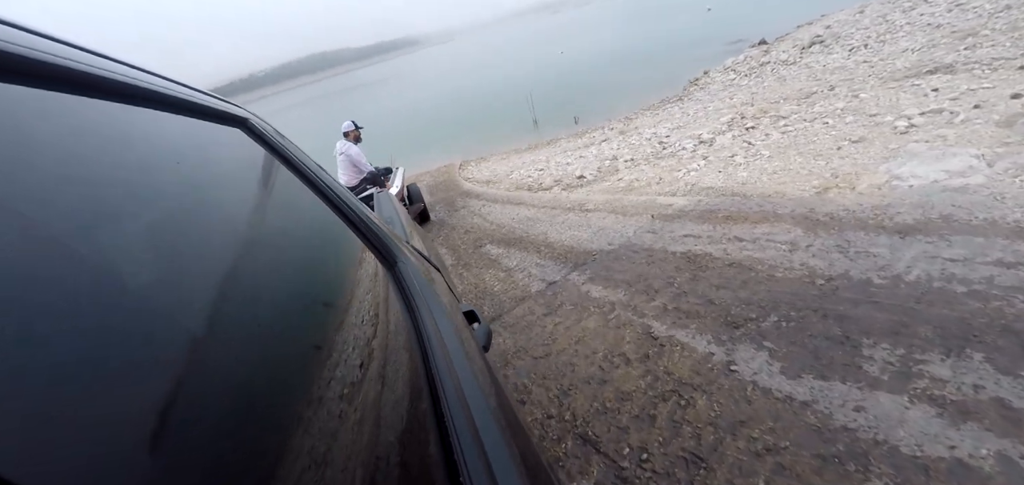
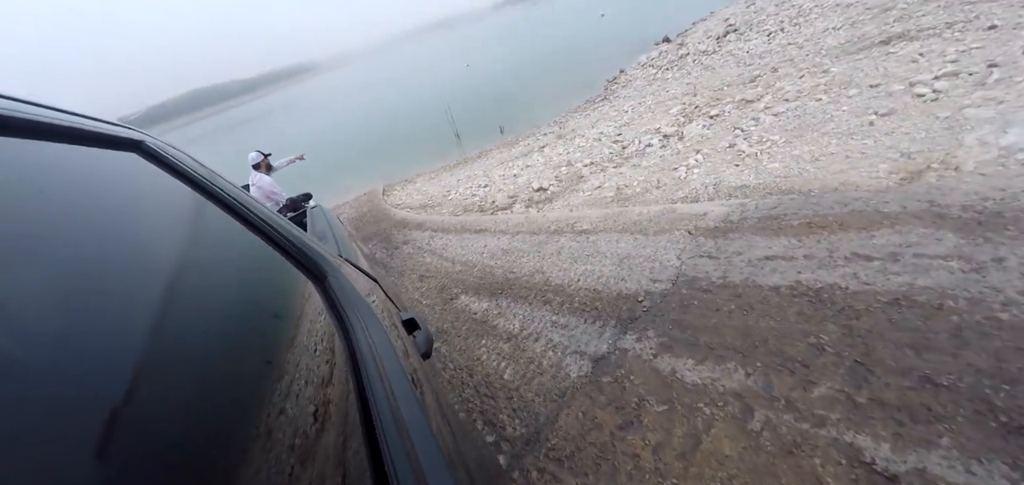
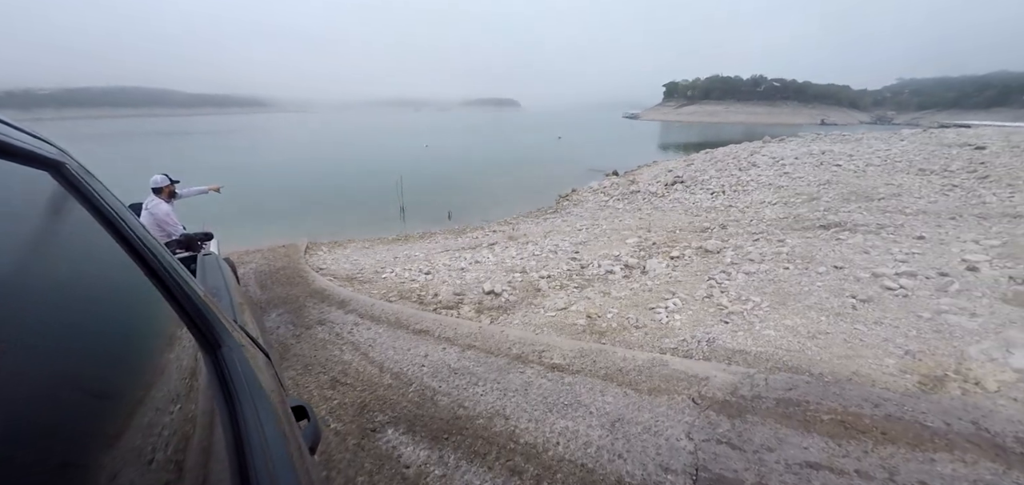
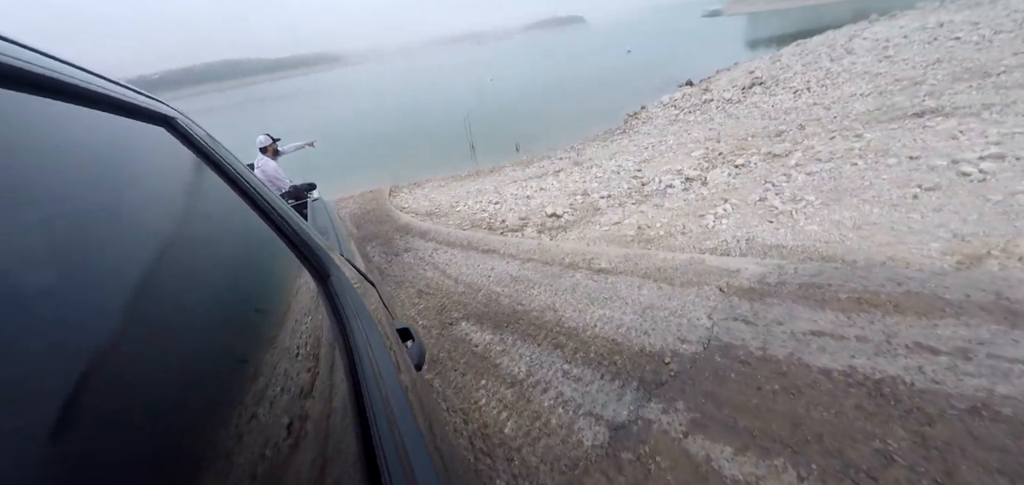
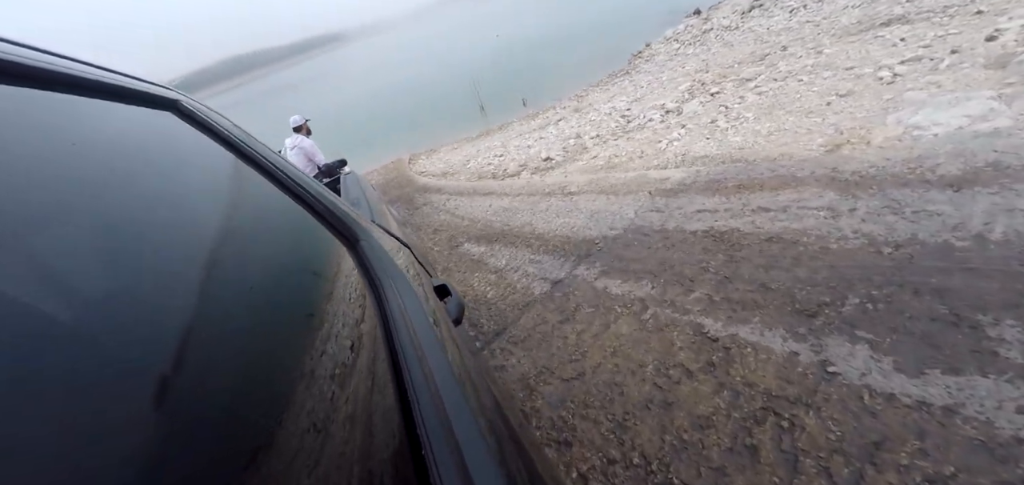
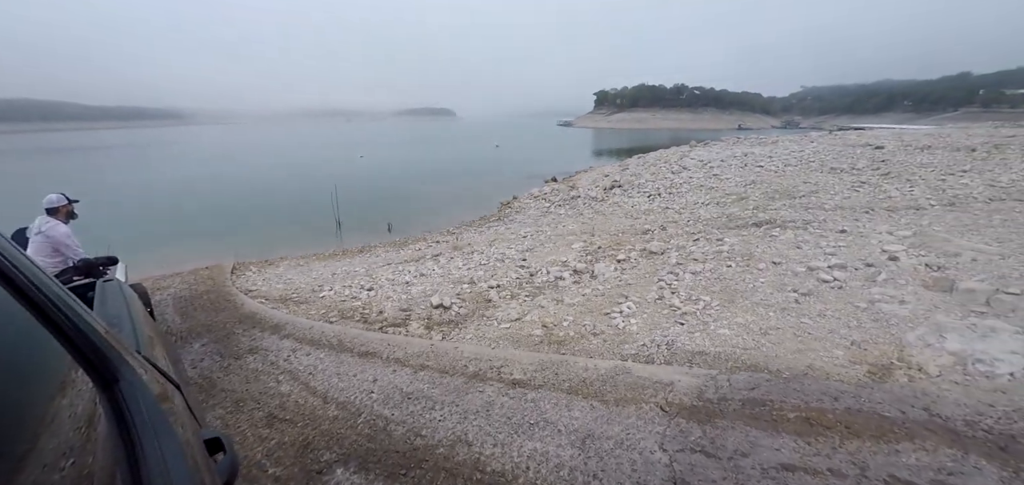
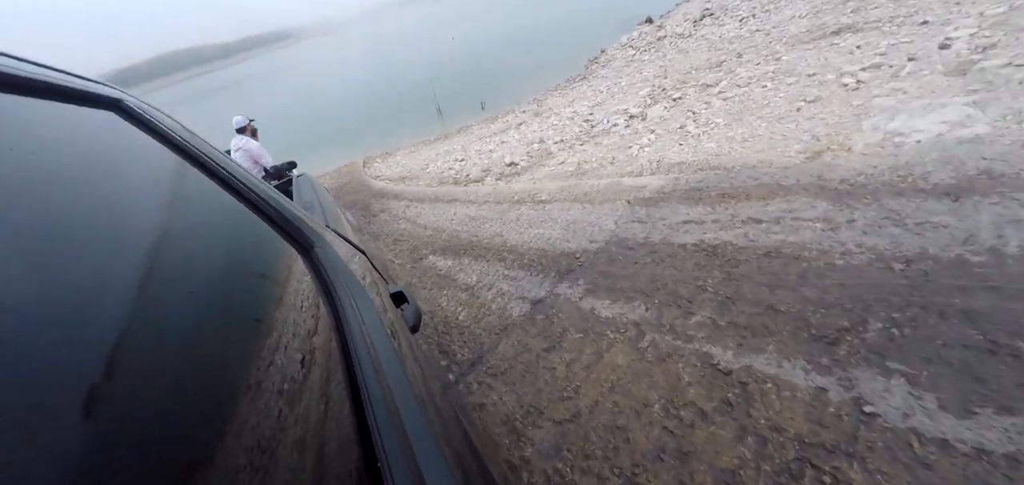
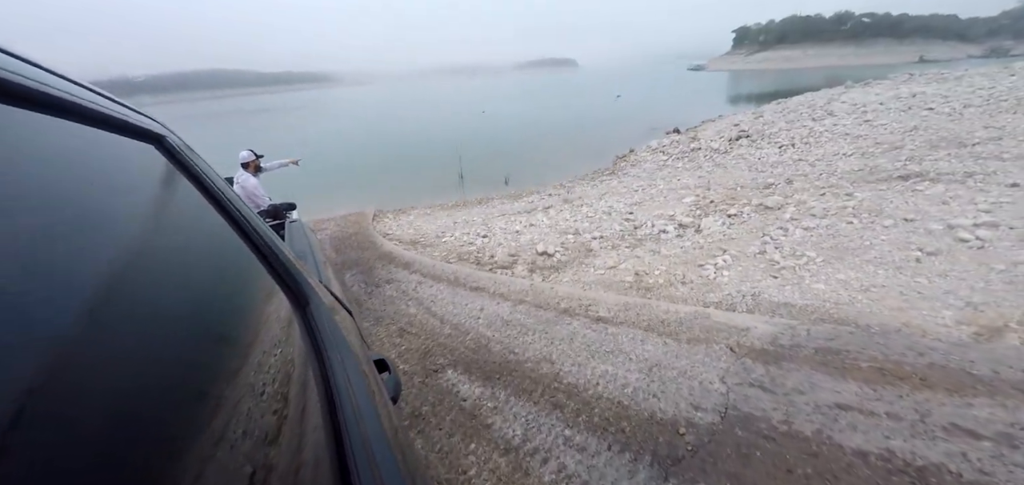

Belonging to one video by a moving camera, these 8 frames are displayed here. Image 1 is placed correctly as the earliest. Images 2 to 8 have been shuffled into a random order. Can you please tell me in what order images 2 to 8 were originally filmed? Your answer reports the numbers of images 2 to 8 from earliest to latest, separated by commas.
5, 7, 2, 4, 8, 3, 6
